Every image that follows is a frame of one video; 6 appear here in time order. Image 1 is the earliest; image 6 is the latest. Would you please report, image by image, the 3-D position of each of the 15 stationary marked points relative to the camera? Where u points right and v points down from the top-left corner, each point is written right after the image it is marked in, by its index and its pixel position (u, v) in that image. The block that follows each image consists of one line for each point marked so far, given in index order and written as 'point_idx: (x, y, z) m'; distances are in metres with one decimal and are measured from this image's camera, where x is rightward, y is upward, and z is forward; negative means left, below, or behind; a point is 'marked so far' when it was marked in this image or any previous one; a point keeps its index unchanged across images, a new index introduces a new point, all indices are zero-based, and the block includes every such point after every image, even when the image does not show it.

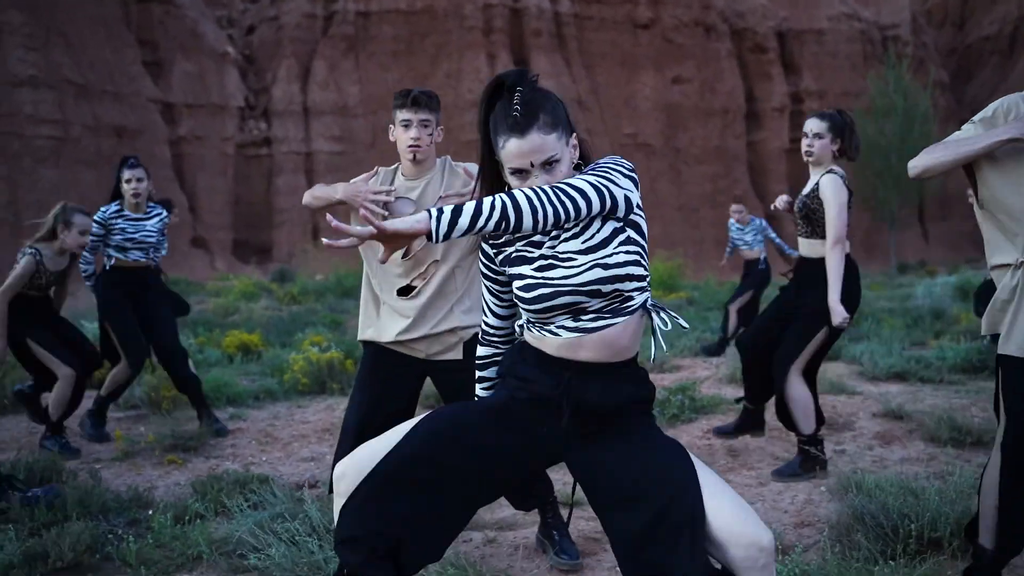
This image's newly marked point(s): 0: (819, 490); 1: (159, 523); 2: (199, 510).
0: (+1.4, -0.9, +4.6) m
1: (-1.4, -0.9, +3.9) m
2: (-1.3, -0.9, +4.2) m
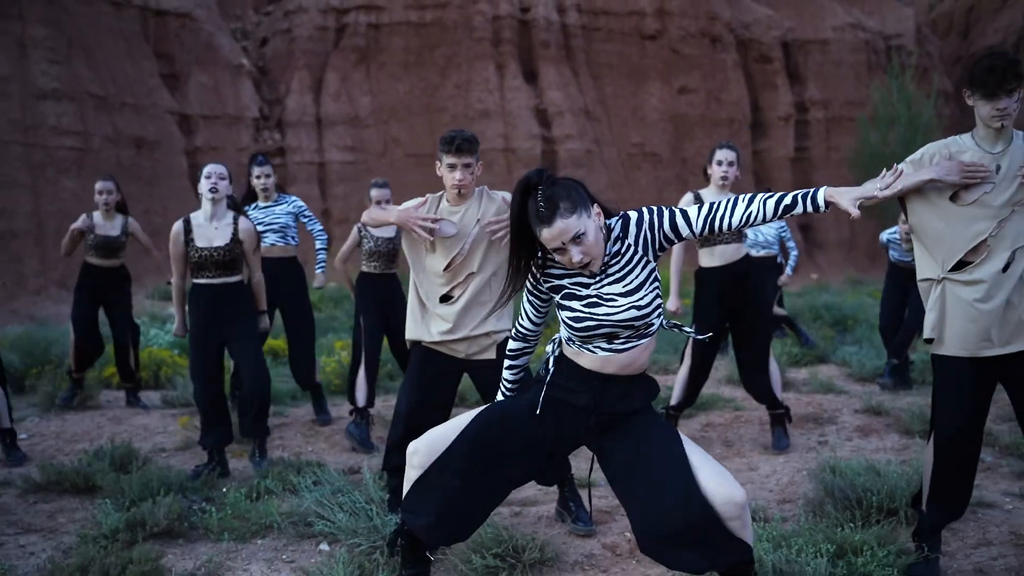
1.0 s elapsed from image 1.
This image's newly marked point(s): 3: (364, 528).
0: (+1.5, -1.0, +5.3) m
1: (-1.3, -1.0, +4.6) m
2: (-1.1, -1.0, +4.9) m
3: (-0.6, -0.9, +4.1) m
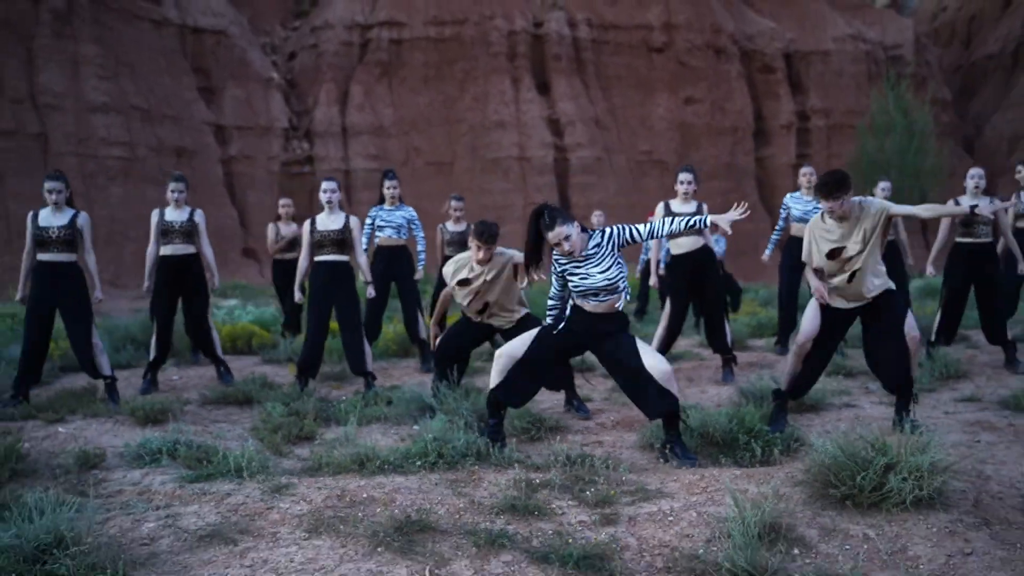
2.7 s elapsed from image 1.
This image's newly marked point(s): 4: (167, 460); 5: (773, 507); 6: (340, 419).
0: (+1.7, -0.8, +7.5) m
1: (-1.1, -0.8, +6.8) m
2: (-1.0, -0.8, +7.1) m
3: (-0.4, -0.8, +6.3) m
4: (-1.9, -1.0, +5.4) m
5: (+1.0, -0.9, +3.9) m
6: (-1.1, -0.9, +6.6) m
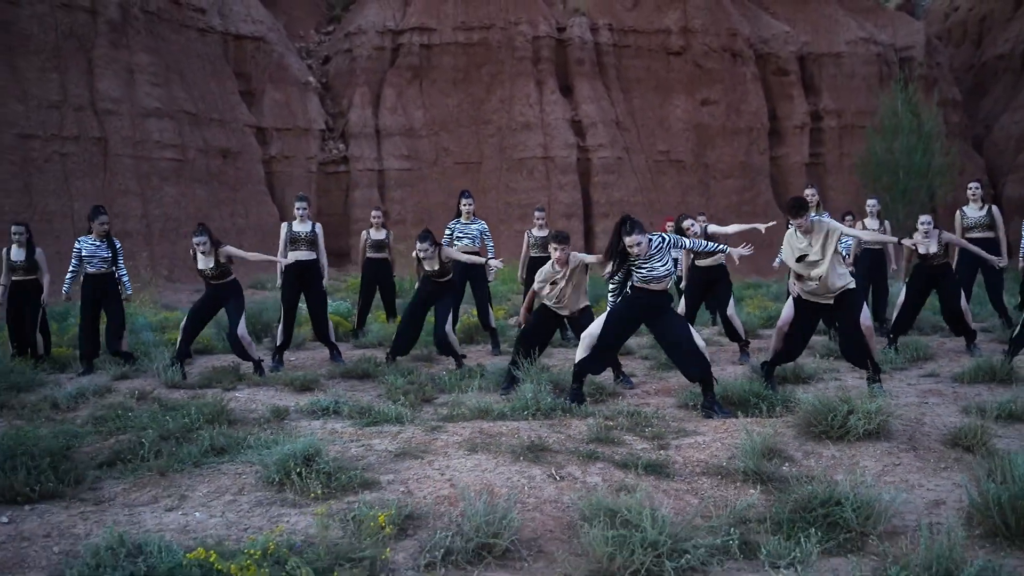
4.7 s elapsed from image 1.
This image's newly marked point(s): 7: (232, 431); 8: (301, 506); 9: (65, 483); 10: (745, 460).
0: (+2.2, -0.8, +9.5) m
1: (-0.5, -0.8, +8.9) m
2: (-0.4, -0.8, +9.2) m
3: (+0.1, -0.8, +8.4) m
4: (-1.4, -1.0, +7.5) m
5: (+1.6, -0.9, +5.9) m
6: (-0.6, -0.9, +8.6) m
7: (-2.0, -1.0, +6.9) m
8: (-1.1, -1.1, +5.1) m
9: (-2.5, -1.1, +5.5) m
10: (+1.3, -1.0, +5.6) m
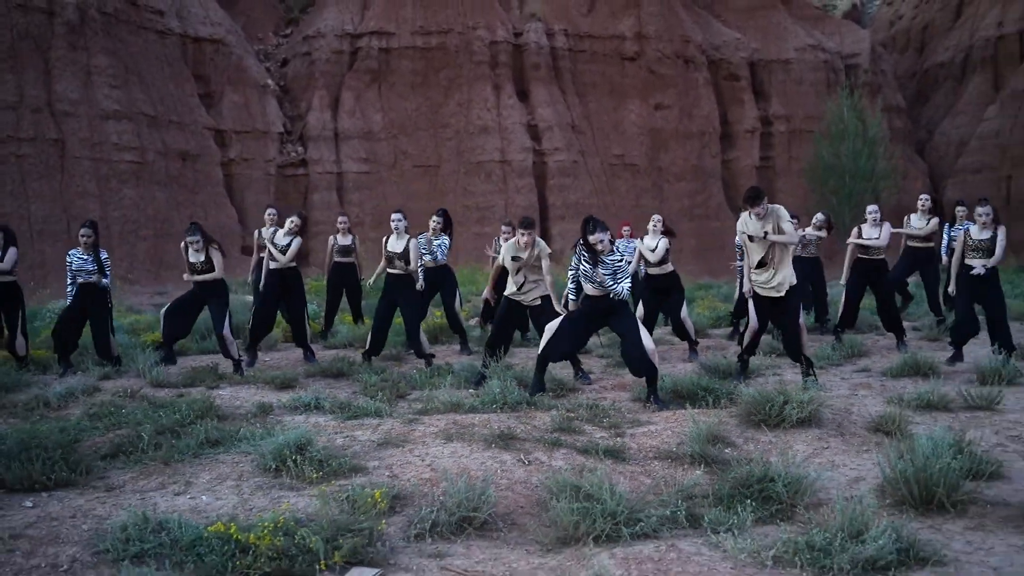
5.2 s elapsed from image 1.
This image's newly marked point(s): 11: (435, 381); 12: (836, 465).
0: (+1.9, -0.8, +10.2) m
1: (-0.9, -0.9, +9.5) m
2: (-0.7, -0.8, +9.8) m
3: (-0.2, -0.8, +9.0) m
4: (-1.6, -1.0, +8.1) m
5: (+1.4, -0.9, +6.6) m
6: (-0.9, -0.9, +9.3) m
7: (-2.2, -1.0, +7.4) m
8: (-1.2, -1.2, +5.7) m
9: (-2.7, -1.1, +6.0) m
10: (+1.2, -1.0, +6.3) m
11: (-0.7, -0.9, +9.3) m
12: (+2.0, -1.1, +6.0) m
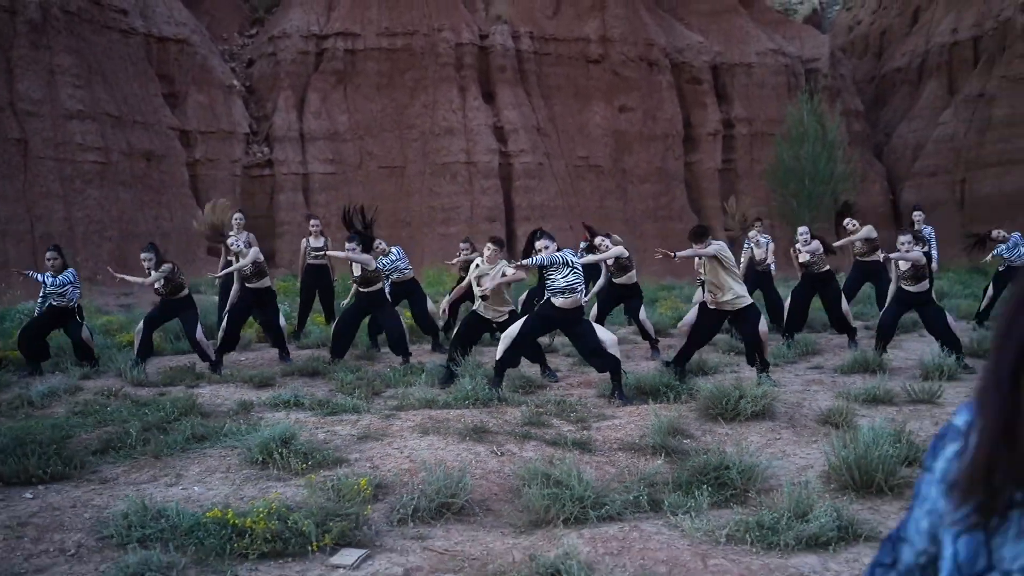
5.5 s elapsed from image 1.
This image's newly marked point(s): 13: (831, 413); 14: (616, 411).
0: (+1.6, -0.9, +10.7) m
1: (-1.2, -0.9, +9.9) m
2: (-1.0, -0.8, +10.2) m
3: (-0.4, -0.8, +9.4) m
4: (-1.9, -1.0, +8.4) m
5: (+1.2, -0.9, +7.1) m
6: (-1.2, -0.9, +9.6) m
7: (-2.4, -1.1, +7.7) m
8: (-1.4, -1.2, +6.0) m
9: (-2.9, -1.2, +6.3) m
10: (+1.0, -1.0, +6.7) m
11: (-1.0, -0.9, +9.6) m
12: (+1.8, -1.1, +6.5) m
13: (+2.4, -0.9, +7.3) m
14: (+0.8, -1.0, +8.0) m
